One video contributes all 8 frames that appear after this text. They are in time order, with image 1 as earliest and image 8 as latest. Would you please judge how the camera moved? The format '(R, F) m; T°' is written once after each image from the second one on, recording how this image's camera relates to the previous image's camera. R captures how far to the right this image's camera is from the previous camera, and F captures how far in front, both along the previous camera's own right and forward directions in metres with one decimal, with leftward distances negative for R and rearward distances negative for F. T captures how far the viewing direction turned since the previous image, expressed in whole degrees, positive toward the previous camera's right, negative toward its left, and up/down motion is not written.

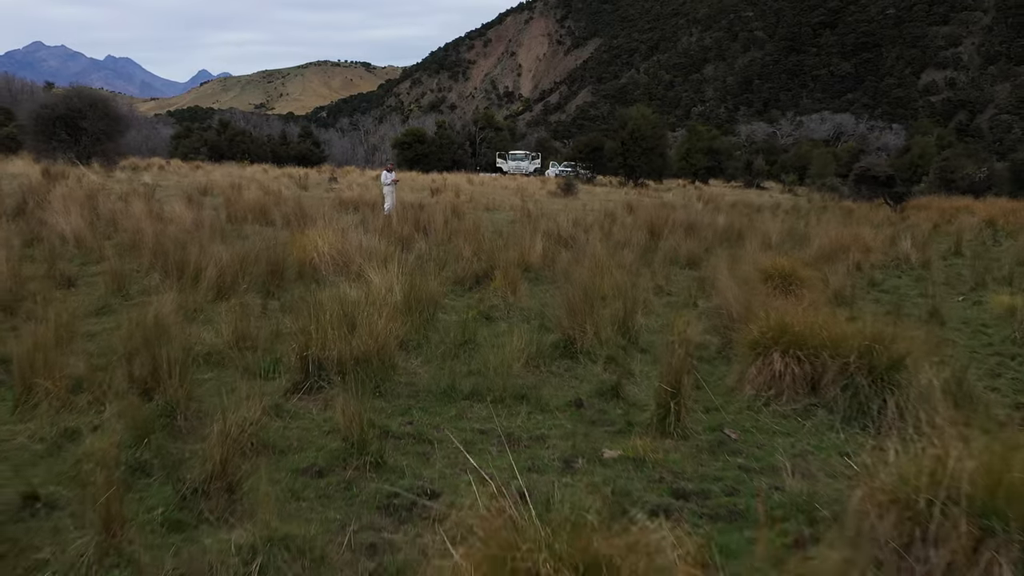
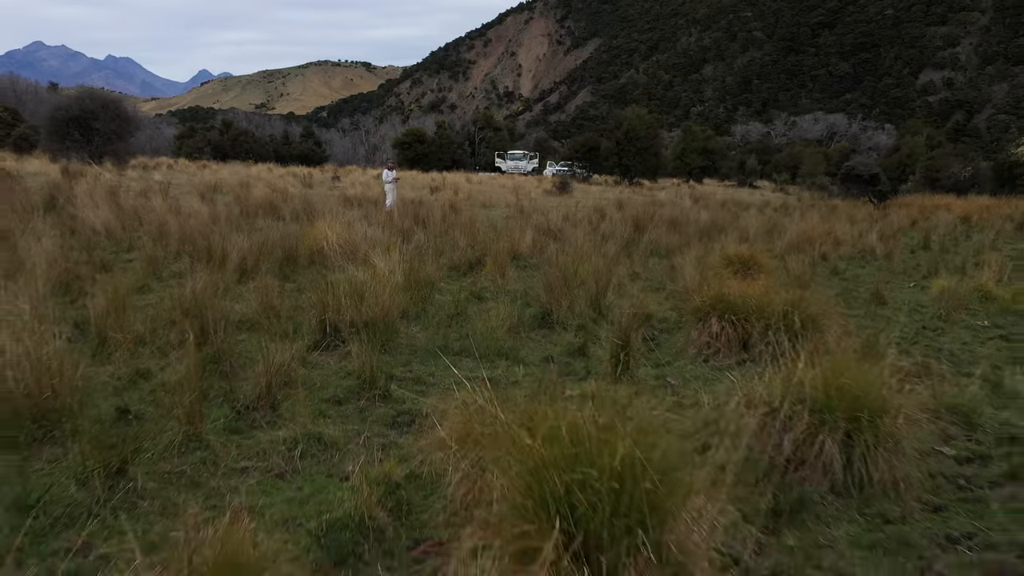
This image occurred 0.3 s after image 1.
(+0.1, -0.8) m; 0°
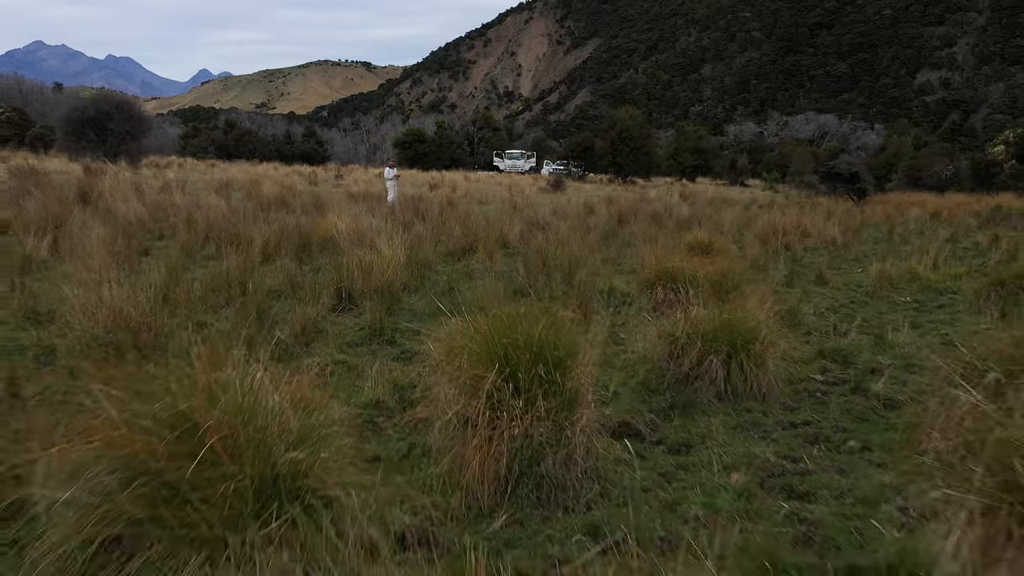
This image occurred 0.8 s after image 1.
(+0.1, -1.0) m; 0°
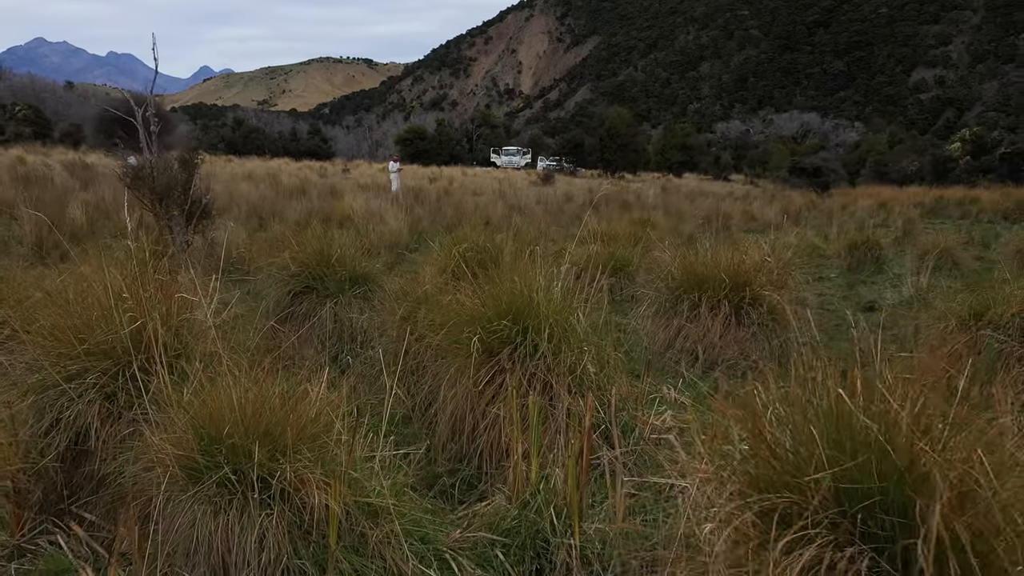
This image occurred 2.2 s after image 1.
(+0.2, -2.1) m; 0°
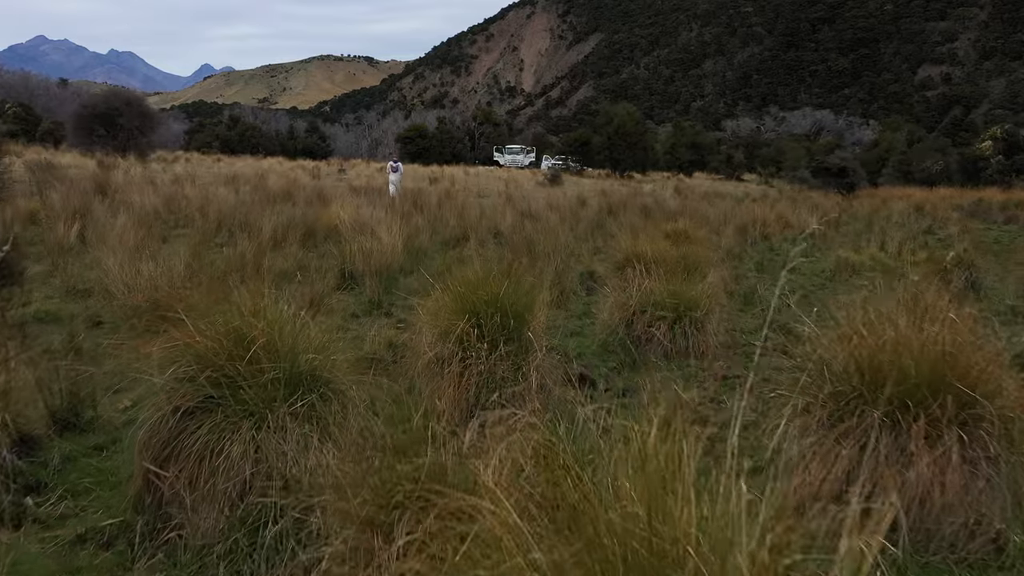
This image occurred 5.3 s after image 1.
(-0.1, +1.5) m; 0°
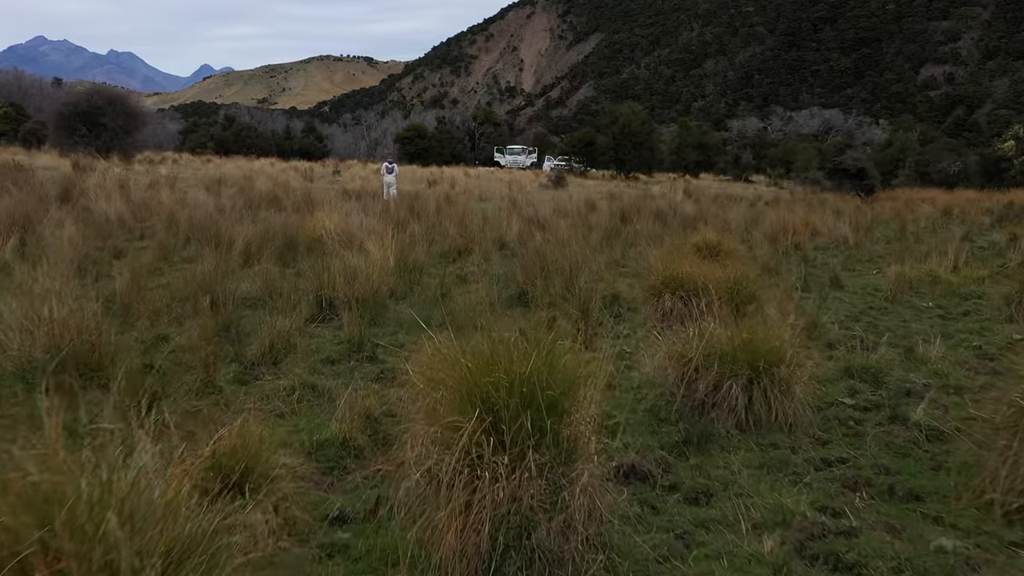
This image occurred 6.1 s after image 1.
(-0.1, +1.1) m; 0°
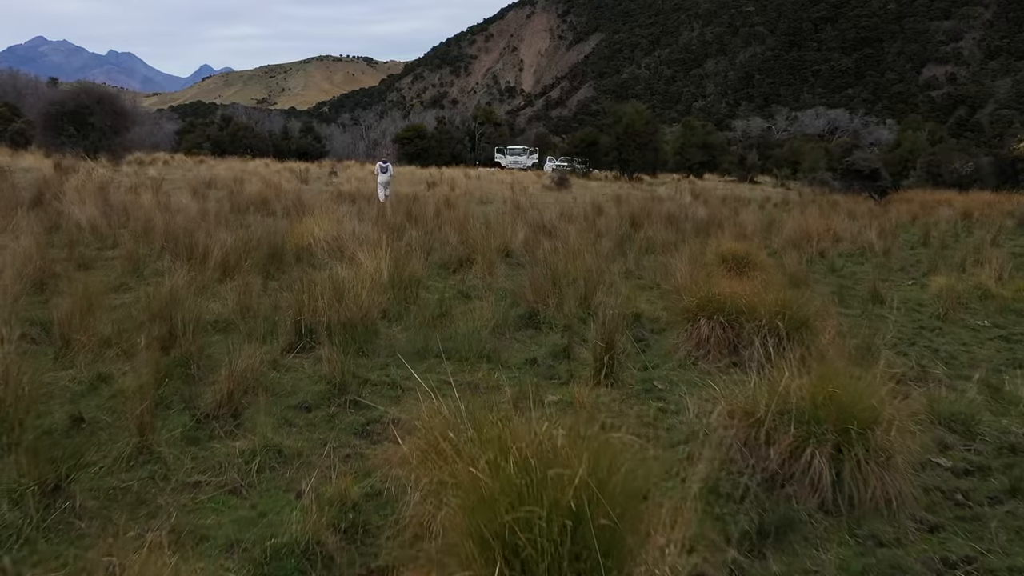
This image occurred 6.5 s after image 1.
(-0.1, +0.7) m; 0°
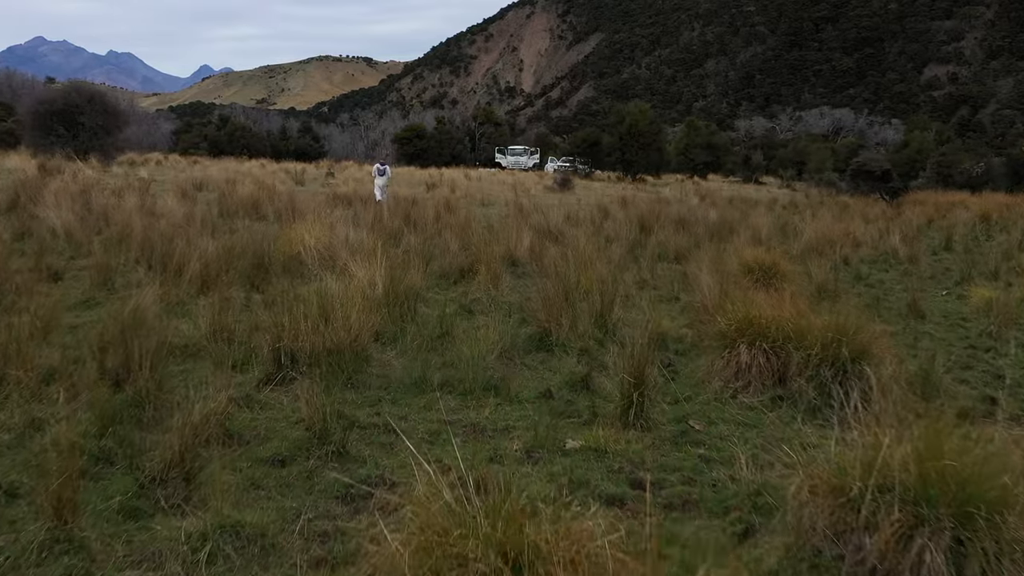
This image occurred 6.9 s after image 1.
(0.0, +0.6) m; 0°
